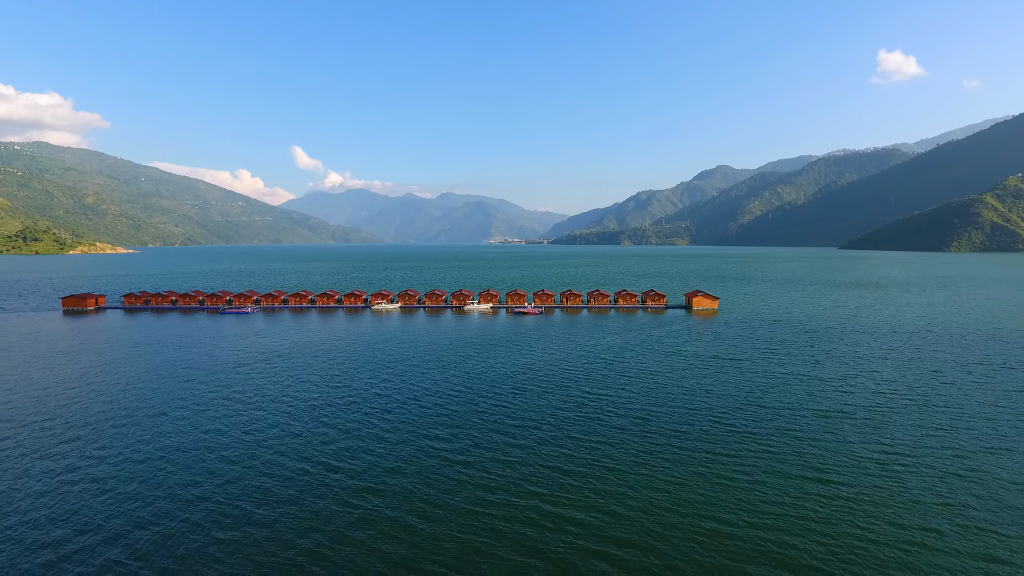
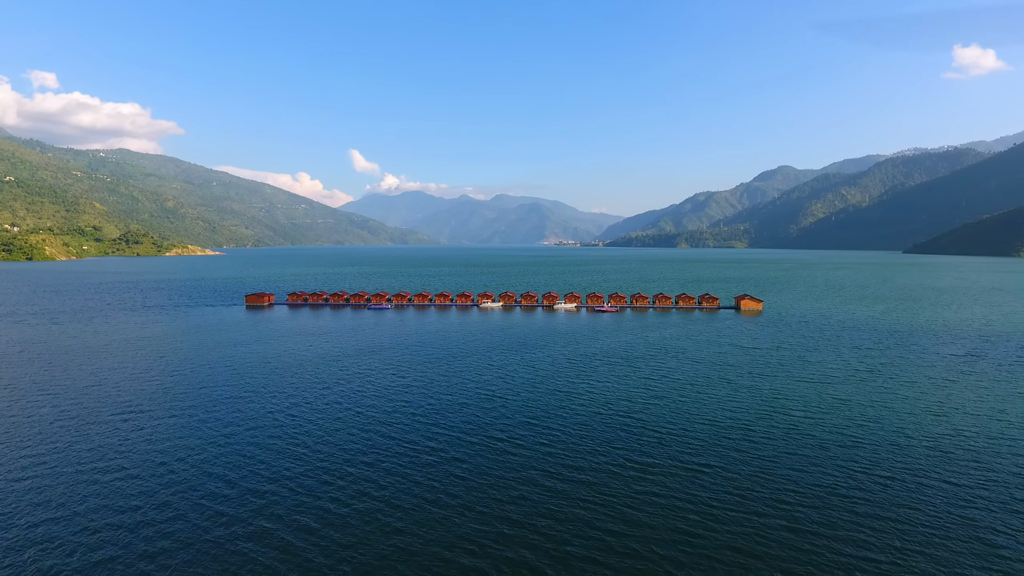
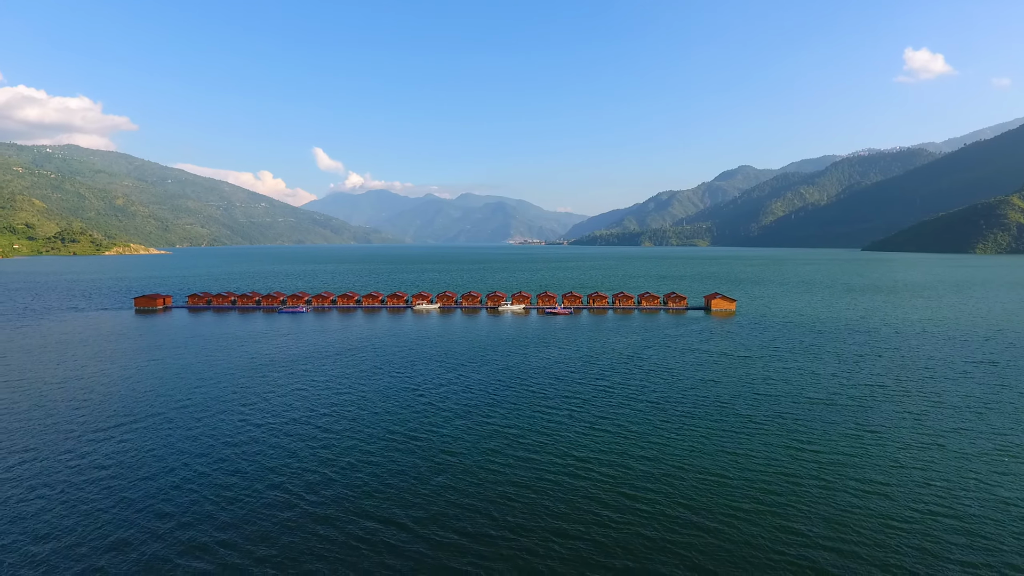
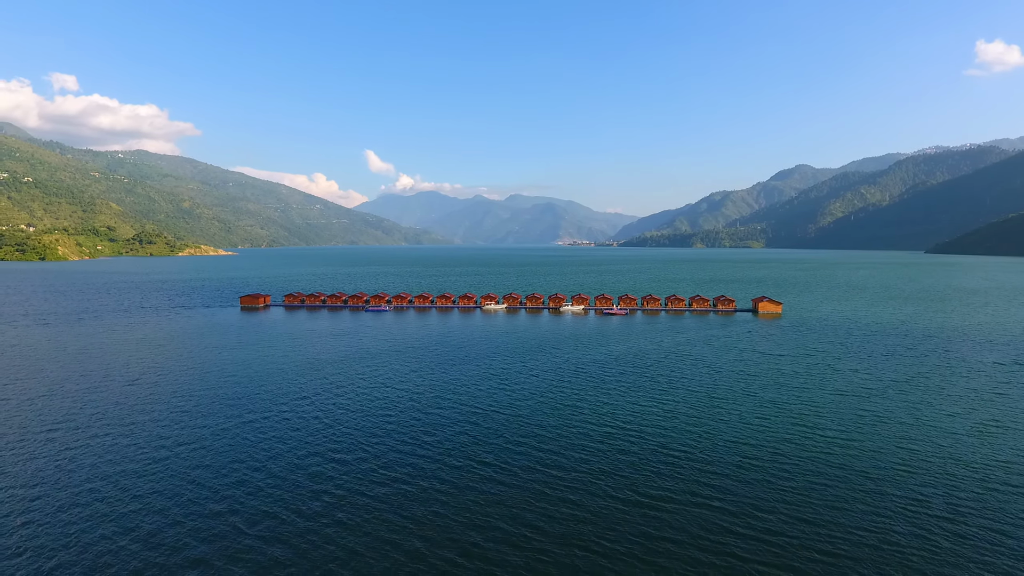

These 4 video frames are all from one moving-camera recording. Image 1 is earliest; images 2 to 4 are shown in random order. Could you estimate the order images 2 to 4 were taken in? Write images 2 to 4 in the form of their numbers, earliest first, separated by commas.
3, 4, 2
